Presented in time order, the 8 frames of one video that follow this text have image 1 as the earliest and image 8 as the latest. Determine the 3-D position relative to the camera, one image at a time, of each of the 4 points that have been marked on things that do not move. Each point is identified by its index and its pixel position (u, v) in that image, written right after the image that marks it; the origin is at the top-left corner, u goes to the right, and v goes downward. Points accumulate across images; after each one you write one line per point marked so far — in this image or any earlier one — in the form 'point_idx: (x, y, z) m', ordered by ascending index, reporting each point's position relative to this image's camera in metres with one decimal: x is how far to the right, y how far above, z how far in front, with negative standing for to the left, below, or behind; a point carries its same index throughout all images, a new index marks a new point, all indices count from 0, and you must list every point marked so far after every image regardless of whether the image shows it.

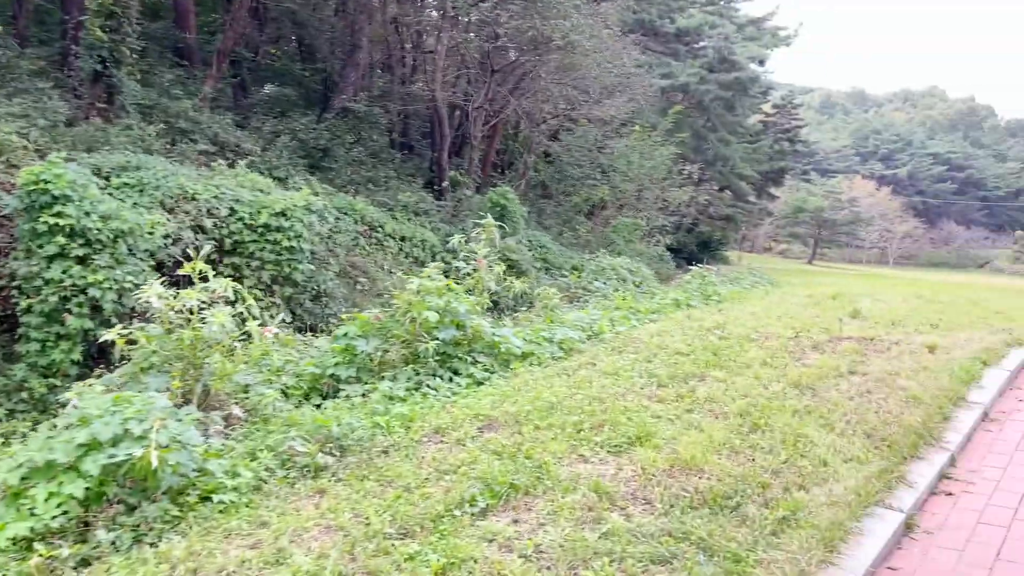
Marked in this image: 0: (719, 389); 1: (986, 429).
0: (+1.1, -0.5, +4.3) m
1: (+2.2, -0.7, +3.9) m
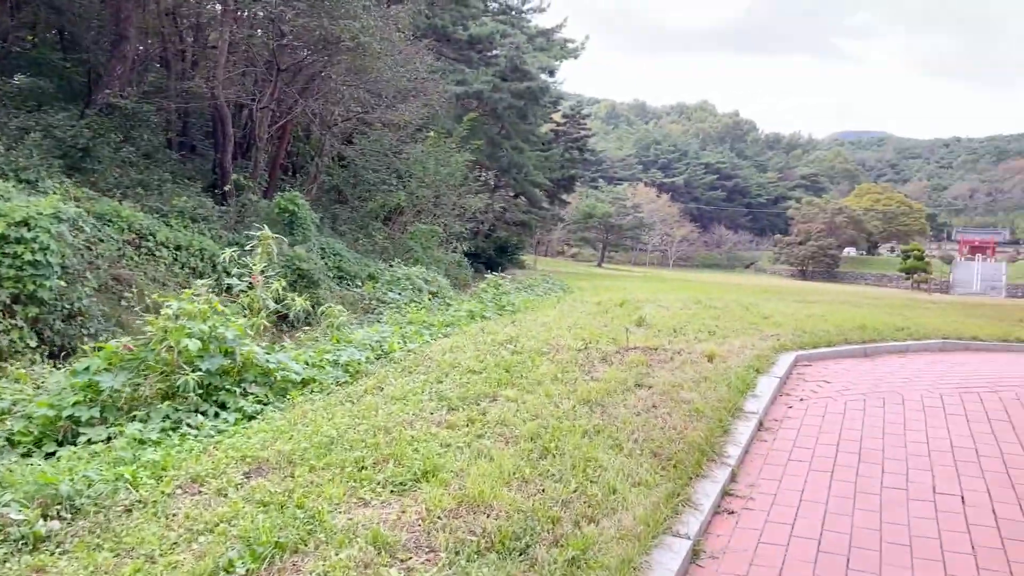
0: (0.0, -0.6, +4.2) m
1: (+1.2, -0.7, +4.0) m
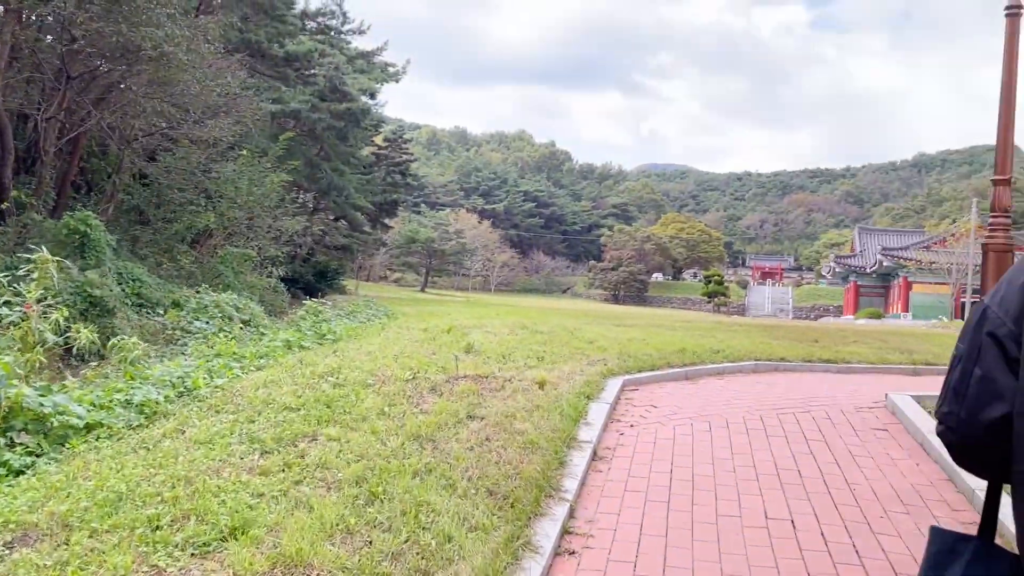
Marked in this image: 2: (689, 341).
0: (-0.8, -0.7, +3.8) m
1: (+0.4, -0.8, +3.9) m
2: (+1.8, -0.5, +8.3) m
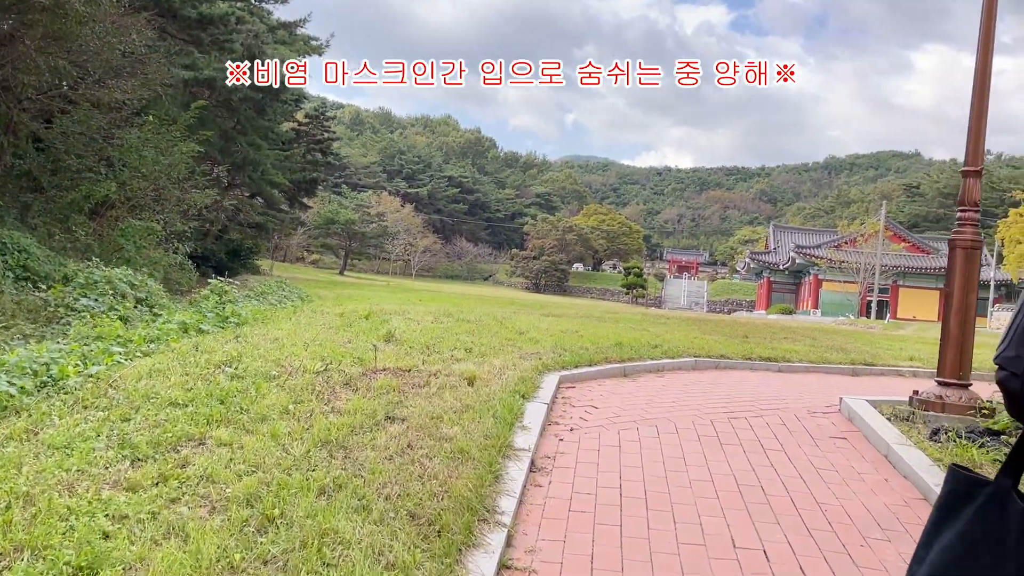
0: (-1.1, -0.6, +3.2) m
1: (+0.1, -0.8, +3.4) m
2: (+1.0, -0.4, +7.9) m
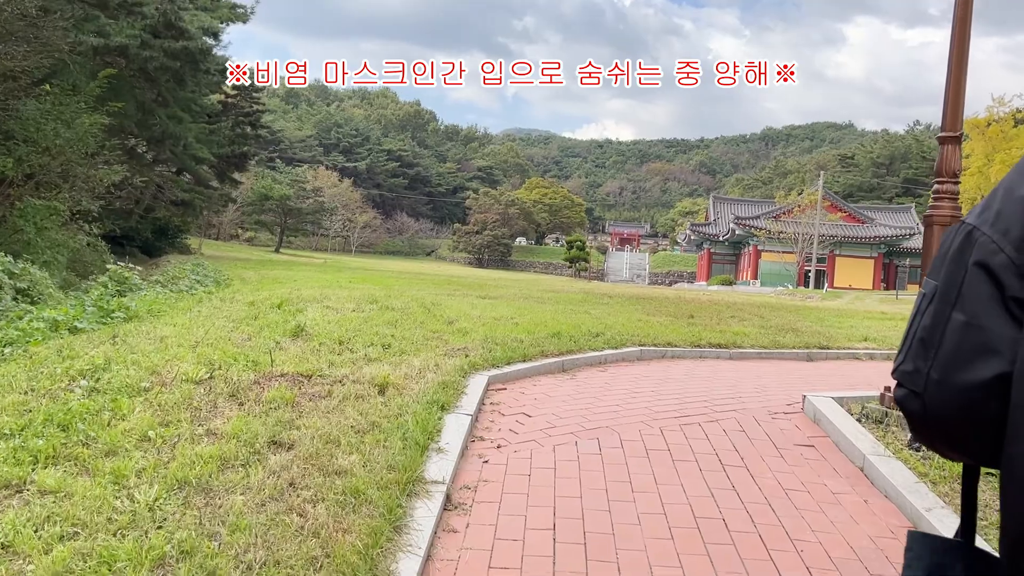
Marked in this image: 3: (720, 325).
0: (-1.4, -0.7, +2.4) m
1: (-0.2, -0.8, +2.7) m
2: (+0.4, -0.3, +7.3) m
3: (+2.0, -0.4, +8.0) m
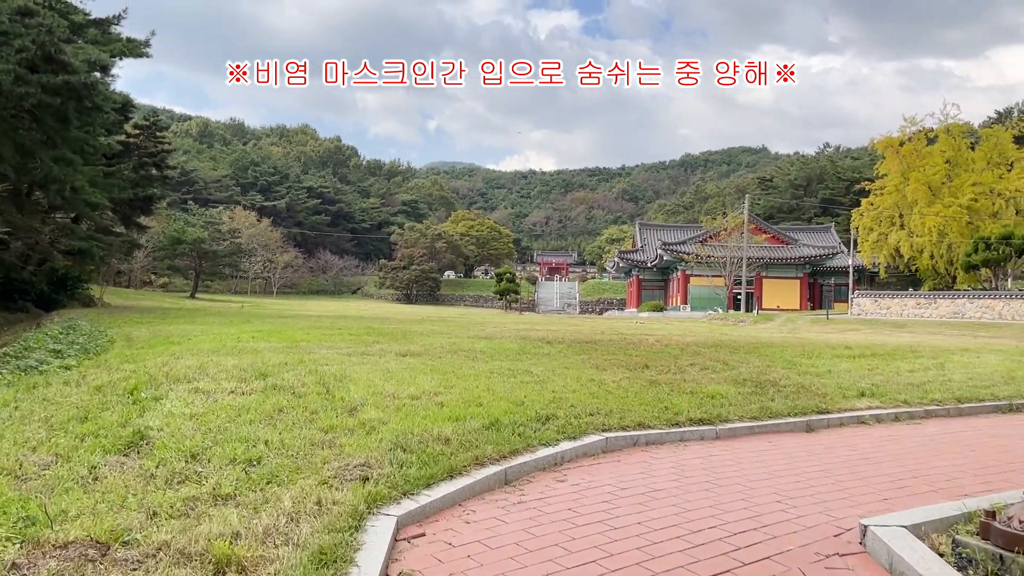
0: (-1.5, -1.0, +0.8) m
1: (-0.3, -1.1, +1.2) m
2: (-0.1, -0.7, +5.8) m
3: (+1.4, -0.8, +6.7) m
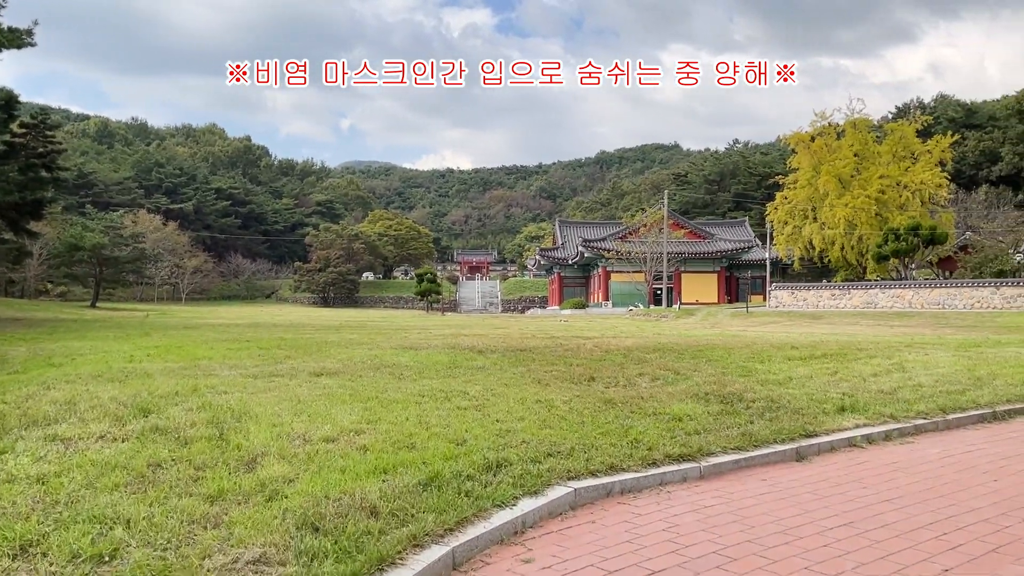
0: (-1.4, -1.1, -0.2) m
1: (-0.3, -1.1, +0.3) m
2: (-0.5, -0.8, +4.9) m
3: (+0.9, -0.8, +5.9) m
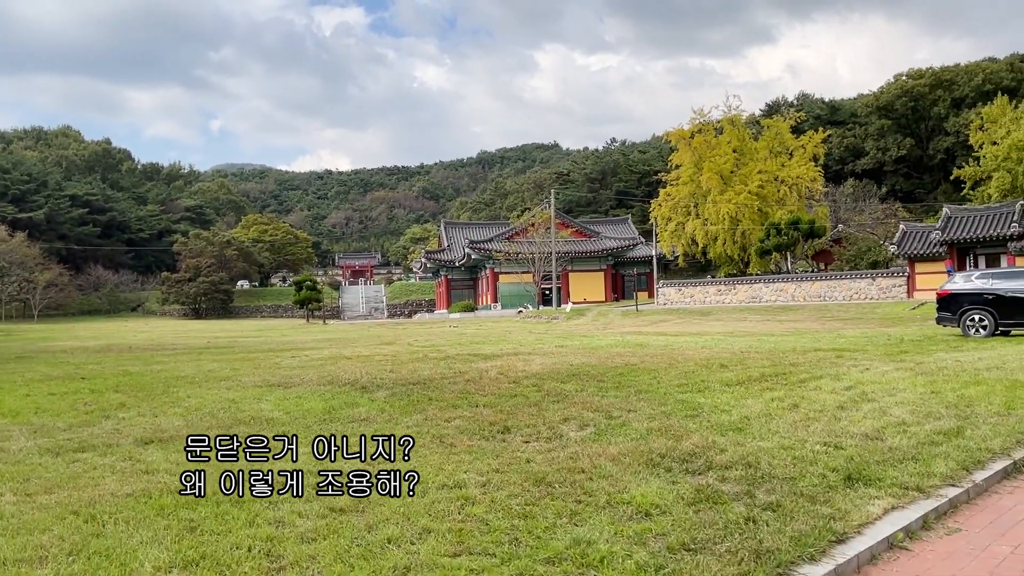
0: (-1.0, -1.3, -2.0) m
1: (0.0, -1.4, -1.3) m
2: (-0.9, -1.0, +3.2) m
3: (+0.4, -1.0, +4.4) m
